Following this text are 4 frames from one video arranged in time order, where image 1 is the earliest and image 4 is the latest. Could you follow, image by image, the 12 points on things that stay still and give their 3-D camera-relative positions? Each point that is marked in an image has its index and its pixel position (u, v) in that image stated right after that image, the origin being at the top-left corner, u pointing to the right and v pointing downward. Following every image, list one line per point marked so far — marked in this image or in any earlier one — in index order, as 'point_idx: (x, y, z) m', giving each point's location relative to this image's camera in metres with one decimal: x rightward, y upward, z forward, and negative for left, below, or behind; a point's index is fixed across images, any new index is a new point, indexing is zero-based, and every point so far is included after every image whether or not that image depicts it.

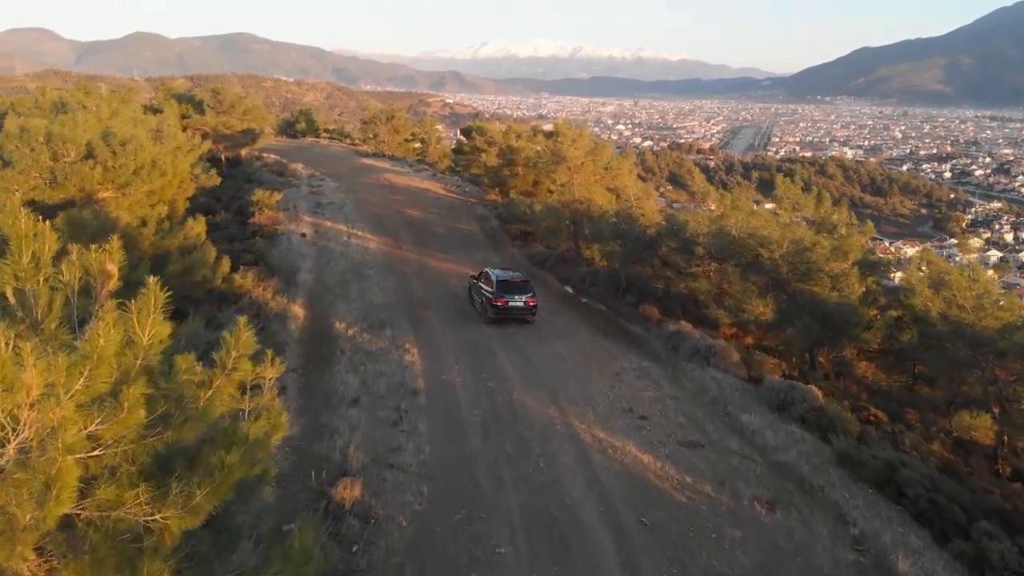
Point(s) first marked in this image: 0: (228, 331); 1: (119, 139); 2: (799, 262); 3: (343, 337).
0: (-2.1, -0.3, +5.9) m
1: (-9.2, +3.5, +18.8) m
2: (+5.9, +0.5, +16.6) m
3: (-3.4, -1.0, +16.4) m
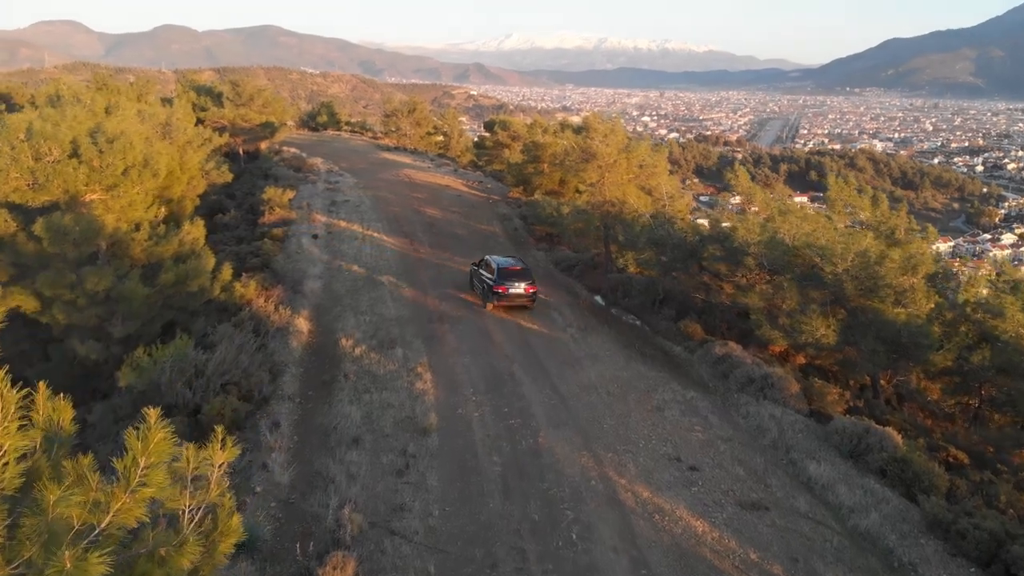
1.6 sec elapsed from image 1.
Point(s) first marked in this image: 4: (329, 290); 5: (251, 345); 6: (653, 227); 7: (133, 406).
0: (-1.9, -0.7, +4.1) m
1: (-8.6, +3.2, +17.3) m
2: (+6.3, +0.2, +14.6) m
3: (-3.0, -1.3, +14.7) m
4: (-4.4, 0.0, +19.7) m
5: (-4.7, -1.0, +14.7) m
6: (+3.2, +1.4, +18.5) m
7: (-6.2, -1.9, +13.3) m
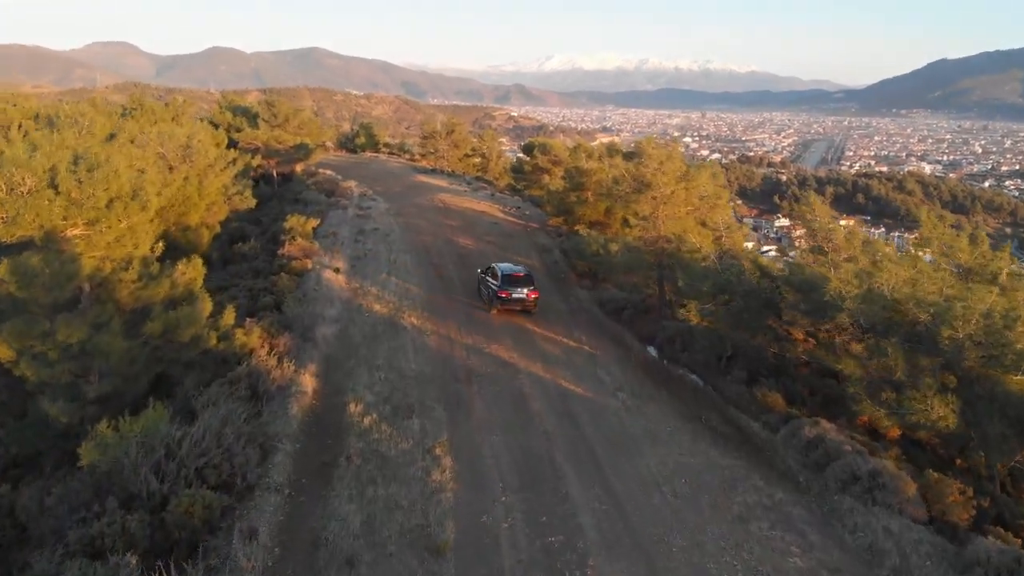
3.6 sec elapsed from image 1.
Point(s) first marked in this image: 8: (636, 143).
0: (-1.8, -1.4, +1.7) m
1: (-7.8, +2.4, +15.2) m
2: (+6.9, -0.8, +11.7) m
3: (-2.4, -2.2, +12.3) m
4: (-3.6, -1.0, +17.3) m
5: (-4.1, -1.9, +12.3) m
6: (+4.0, +0.3, +15.8) m
7: (-5.7, -2.8, +11.0) m
8: (+3.1, +3.5, +19.8) m
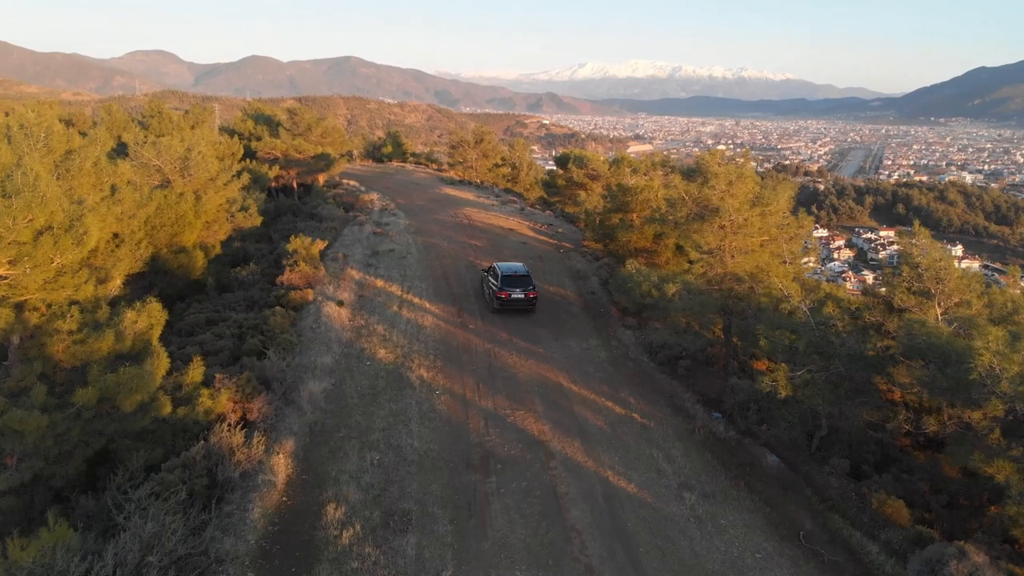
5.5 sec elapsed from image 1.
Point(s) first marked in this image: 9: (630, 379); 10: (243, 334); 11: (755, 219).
0: (-1.9, -2.1, -1.6) m
1: (-7.3, +1.6, +12.2) m
2: (+7.3, -1.7, +8.2) m
3: (-2.0, -3.0, +9.0) m
4: (-3.0, -1.9, +14.2) m
5: (-3.8, -2.7, +9.2) m
6: (+4.5, -0.6, +12.4) m
7: (-5.4, -3.5, +7.9) m
8: (+3.7, +2.6, +16.4) m
9: (+2.2, -1.7, +14.9) m
10: (-6.1, -1.0, +18.2) m
11: (+4.2, +1.2, +14.5) m
